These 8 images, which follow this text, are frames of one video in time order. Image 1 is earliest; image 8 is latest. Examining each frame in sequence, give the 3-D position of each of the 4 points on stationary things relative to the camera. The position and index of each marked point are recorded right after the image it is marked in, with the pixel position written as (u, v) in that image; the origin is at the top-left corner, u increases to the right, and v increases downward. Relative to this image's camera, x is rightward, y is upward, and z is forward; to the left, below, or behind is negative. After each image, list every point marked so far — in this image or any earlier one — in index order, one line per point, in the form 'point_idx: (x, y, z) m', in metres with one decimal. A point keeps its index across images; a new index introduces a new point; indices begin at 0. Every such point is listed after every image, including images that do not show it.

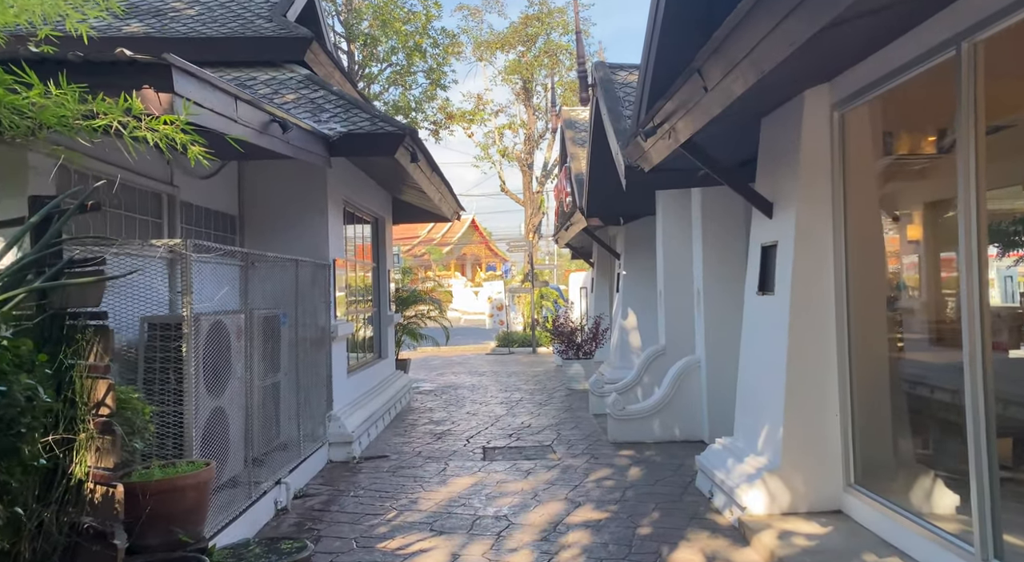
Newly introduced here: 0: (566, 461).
0: (+0.5, -1.5, +7.9) m
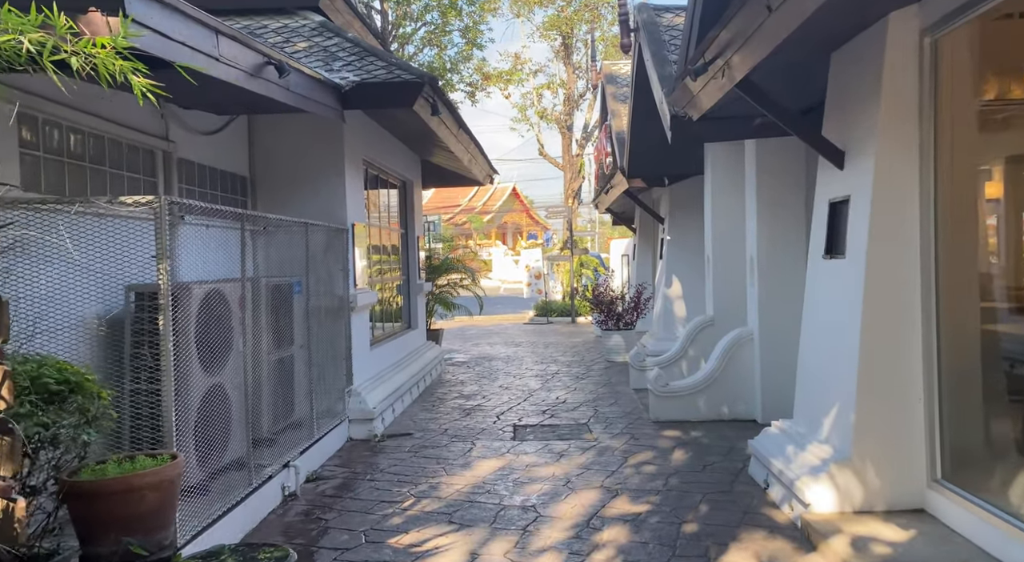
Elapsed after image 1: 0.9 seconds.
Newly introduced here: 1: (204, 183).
0: (+0.7, -1.3, +7.3) m
1: (-2.1, +0.7, +6.4) m
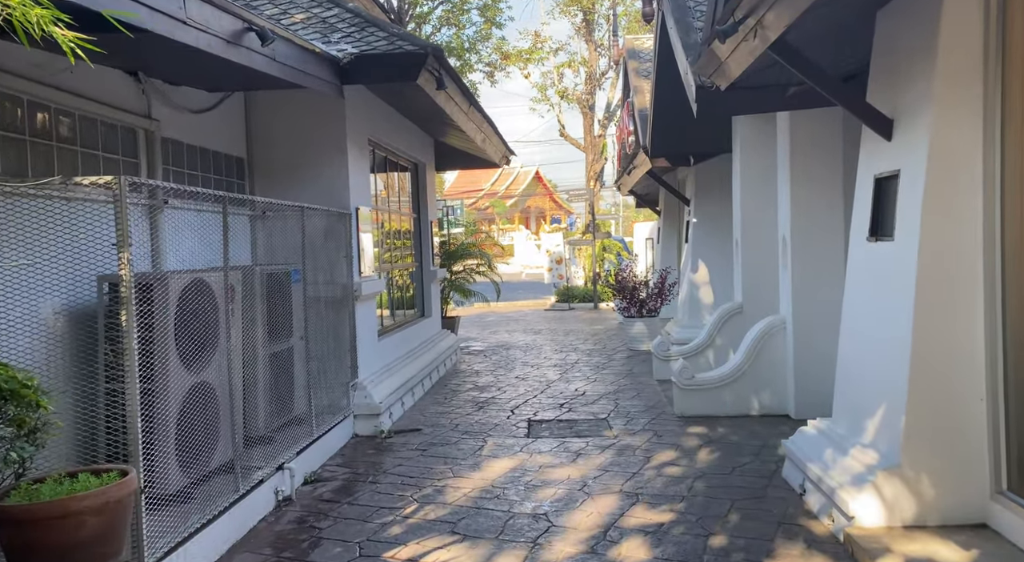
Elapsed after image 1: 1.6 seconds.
0: (+0.8, -1.2, +6.8) m
1: (-2.0, +0.7, +6.0) m
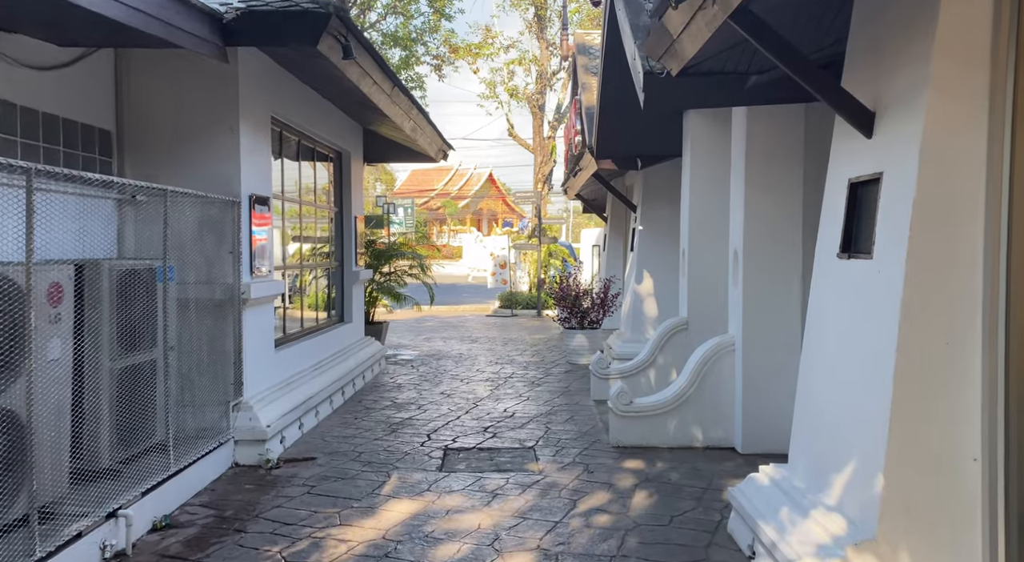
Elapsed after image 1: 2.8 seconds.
0: (+0.2, -1.2, +5.9) m
1: (-2.5, +0.8, +4.9) m
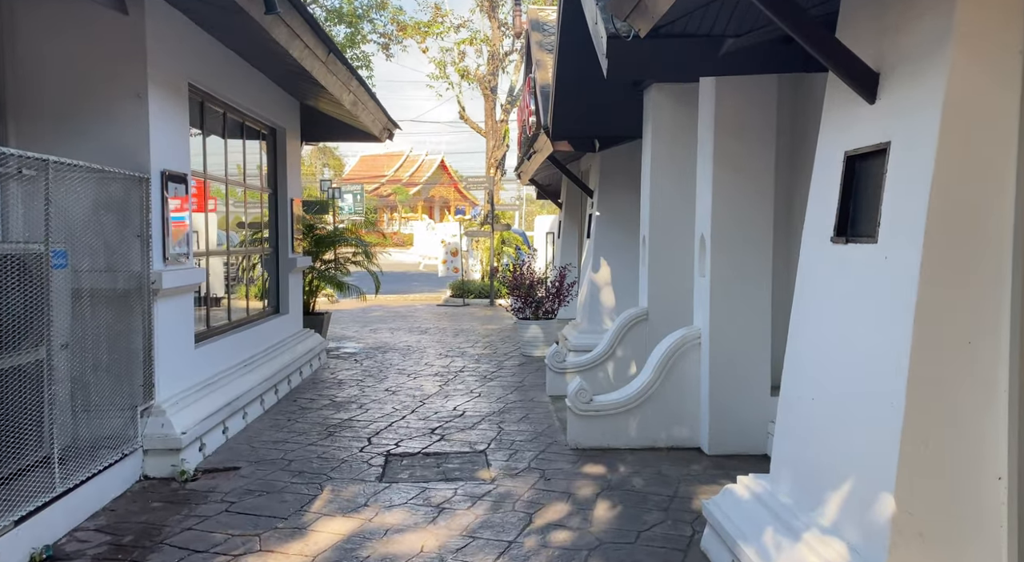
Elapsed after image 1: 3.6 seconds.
0: (-0.1, -1.2, +5.3) m
1: (-2.7, +0.8, +4.2) m
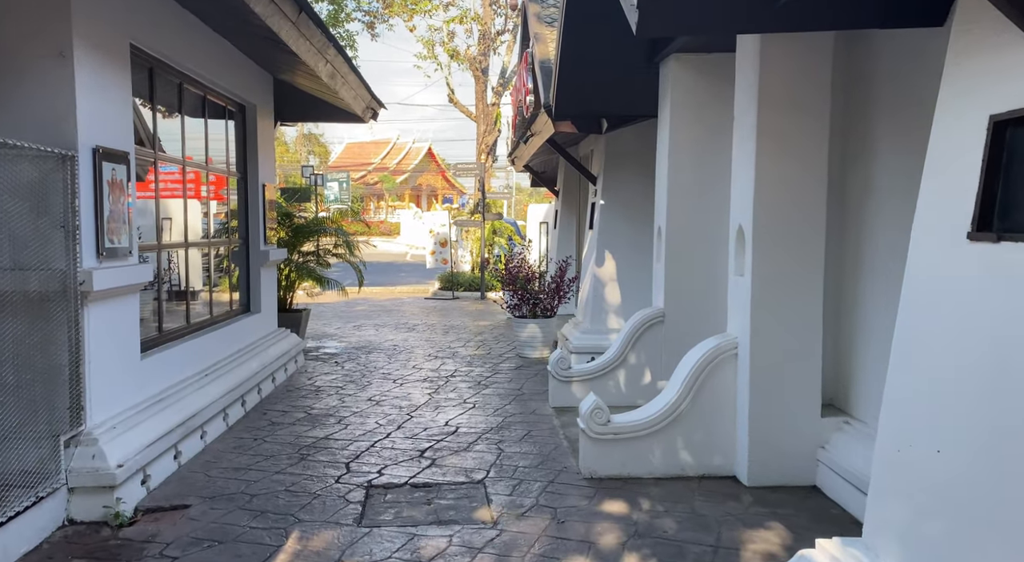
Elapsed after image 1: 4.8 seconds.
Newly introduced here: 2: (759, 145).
0: (0.0, -1.2, +4.4) m
1: (-2.7, +0.8, +3.2) m
2: (+1.3, +0.7, +5.0) m
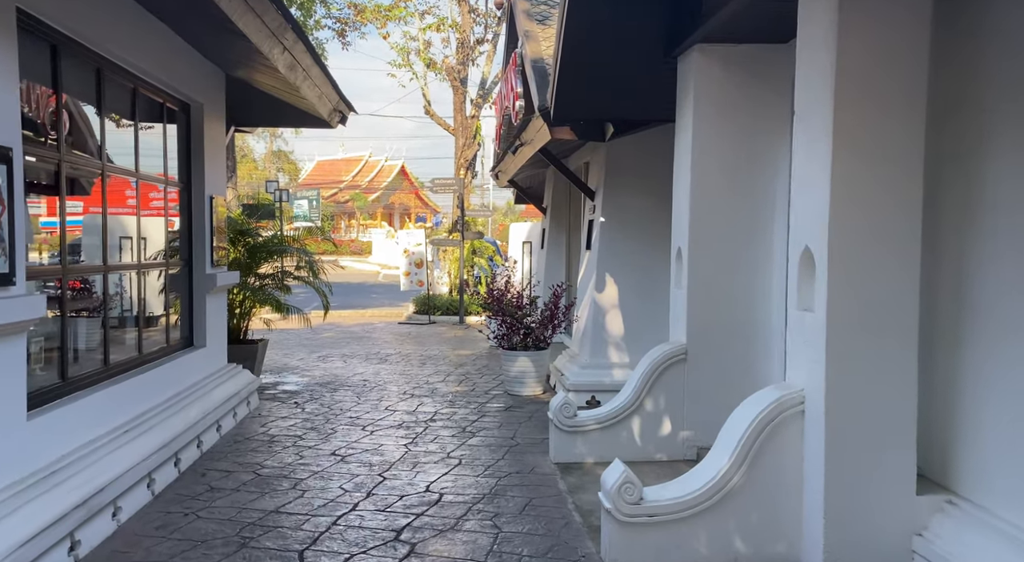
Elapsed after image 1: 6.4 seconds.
0: (0.0, -1.3, +3.1) m
1: (-2.6, +0.7, +1.9) m
2: (+1.4, +0.6, +3.8) m
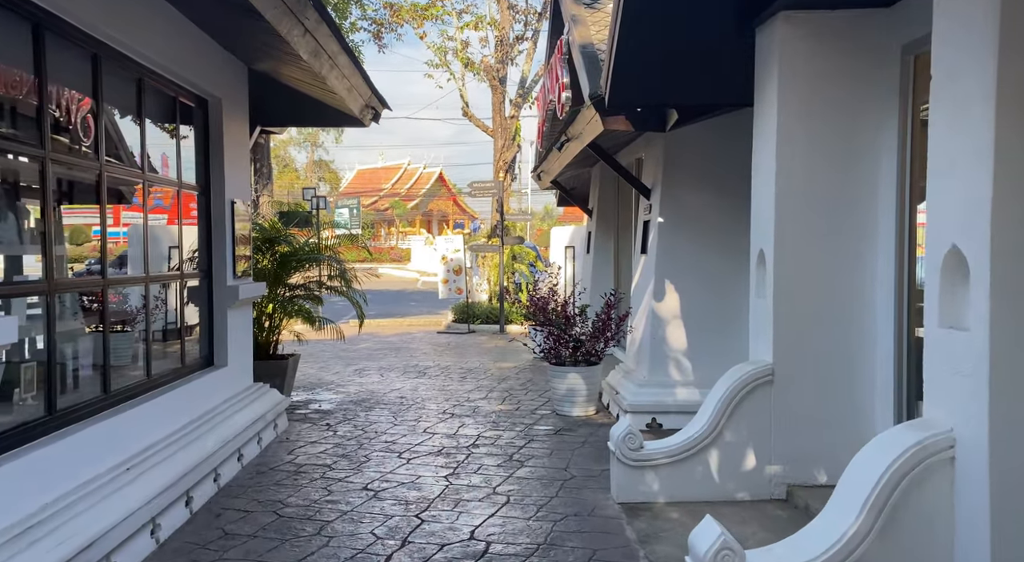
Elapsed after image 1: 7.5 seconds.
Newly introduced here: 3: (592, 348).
0: (+0.2, -1.4, +2.4) m
1: (-2.5, +0.6, +1.3) m
2: (+1.6, +0.5, +3.0) m
3: (+0.7, -0.6, +8.3) m
